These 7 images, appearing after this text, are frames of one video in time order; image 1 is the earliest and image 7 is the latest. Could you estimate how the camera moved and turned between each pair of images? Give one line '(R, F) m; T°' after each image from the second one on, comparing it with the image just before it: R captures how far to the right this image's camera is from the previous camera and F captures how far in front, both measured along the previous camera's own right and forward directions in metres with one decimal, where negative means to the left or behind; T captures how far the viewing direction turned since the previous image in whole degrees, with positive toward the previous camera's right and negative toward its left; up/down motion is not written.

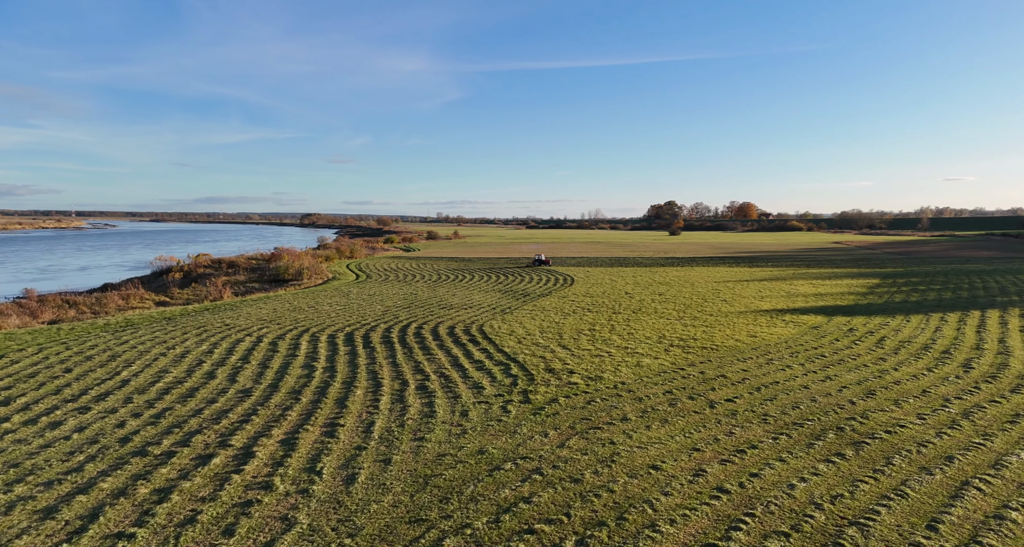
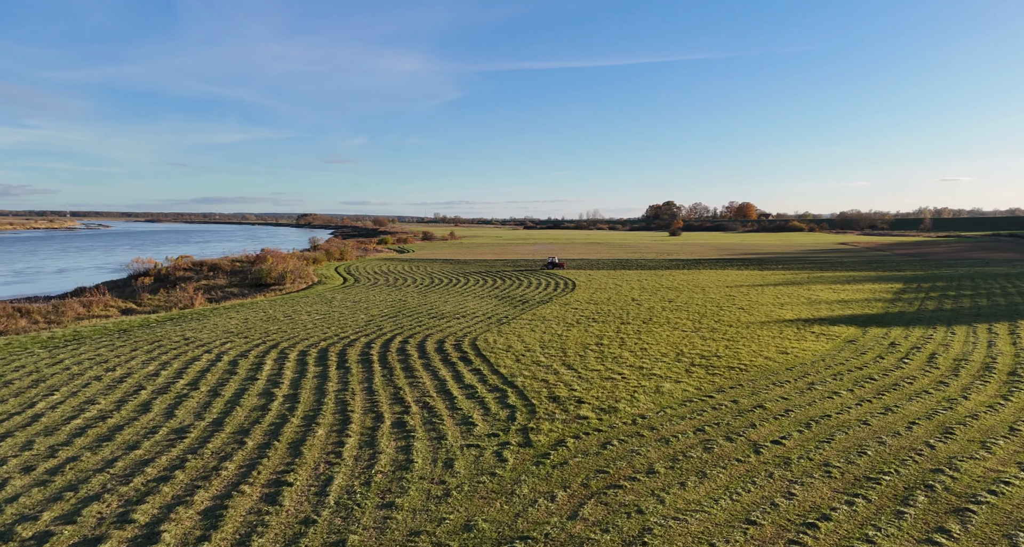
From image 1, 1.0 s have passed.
(0.0, +2.5) m; 0°
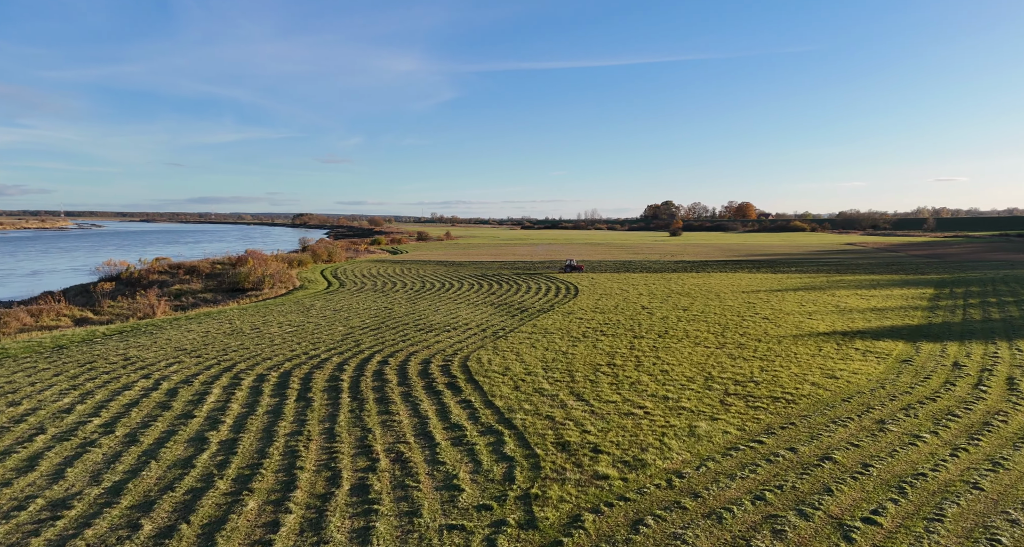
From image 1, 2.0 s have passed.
(0.0, +2.8) m; 0°
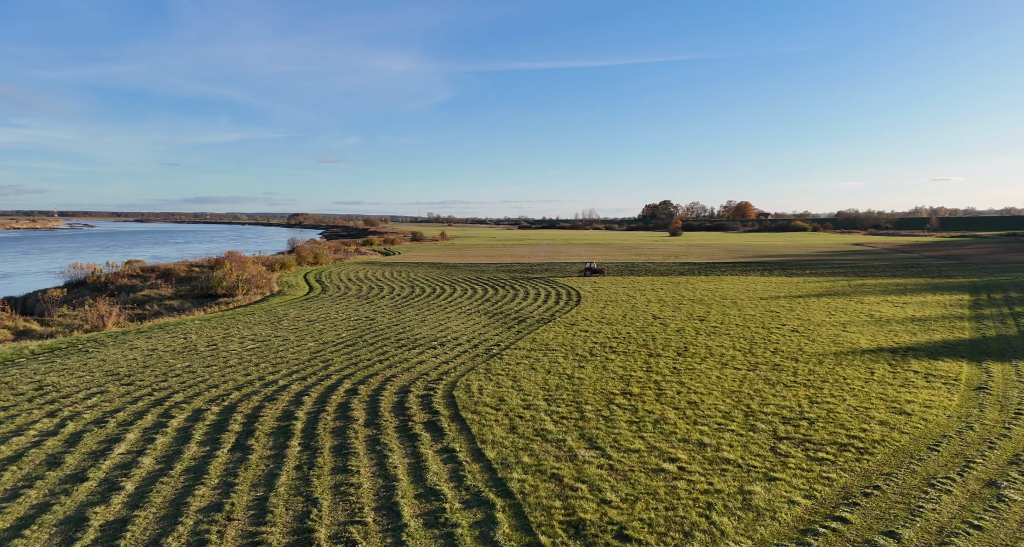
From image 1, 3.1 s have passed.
(0.0, +2.8) m; 0°
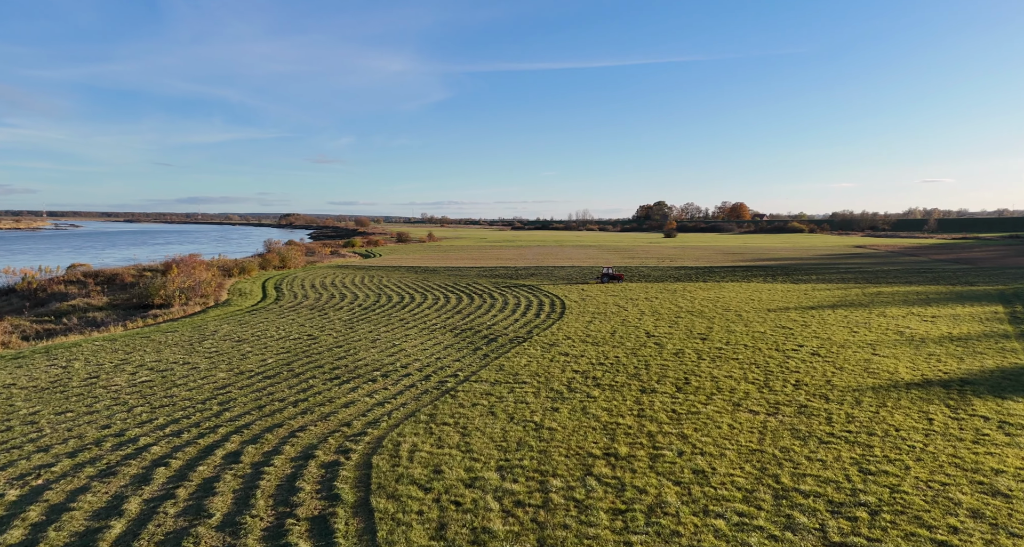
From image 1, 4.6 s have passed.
(+0.8, +3.6) m; +1°
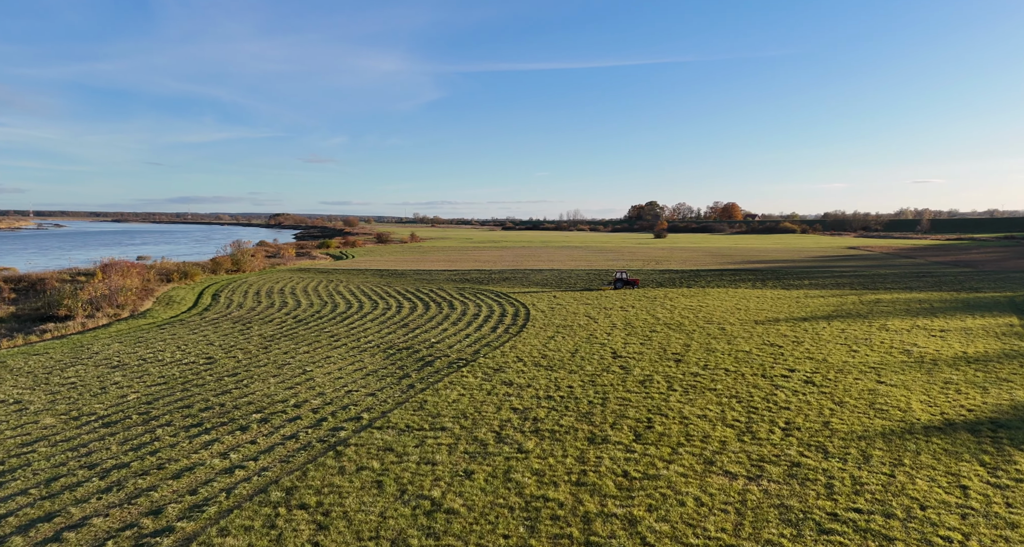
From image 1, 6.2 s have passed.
(+1.5, +3.2) m; +1°
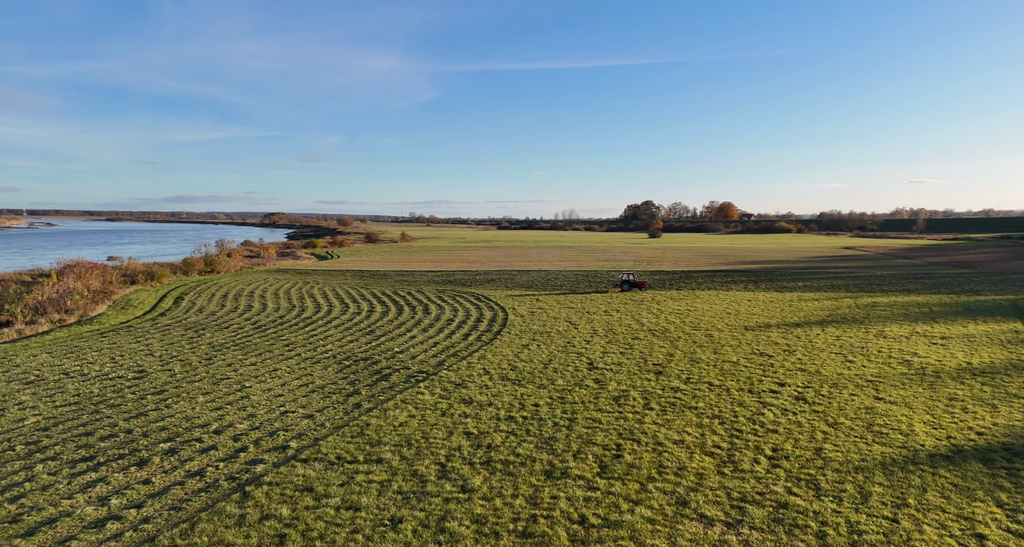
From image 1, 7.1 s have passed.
(+0.8, +1.5) m; 0°
